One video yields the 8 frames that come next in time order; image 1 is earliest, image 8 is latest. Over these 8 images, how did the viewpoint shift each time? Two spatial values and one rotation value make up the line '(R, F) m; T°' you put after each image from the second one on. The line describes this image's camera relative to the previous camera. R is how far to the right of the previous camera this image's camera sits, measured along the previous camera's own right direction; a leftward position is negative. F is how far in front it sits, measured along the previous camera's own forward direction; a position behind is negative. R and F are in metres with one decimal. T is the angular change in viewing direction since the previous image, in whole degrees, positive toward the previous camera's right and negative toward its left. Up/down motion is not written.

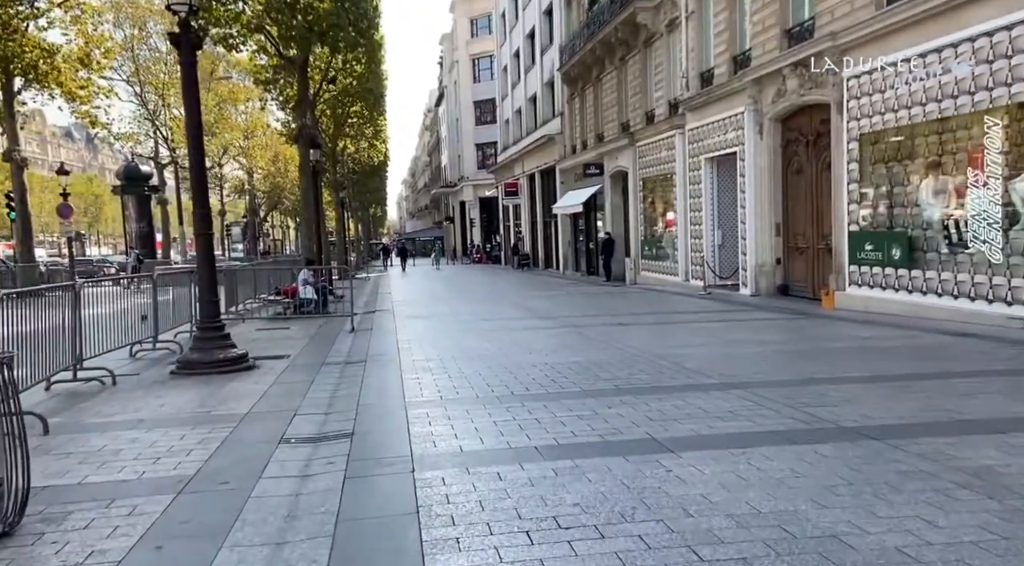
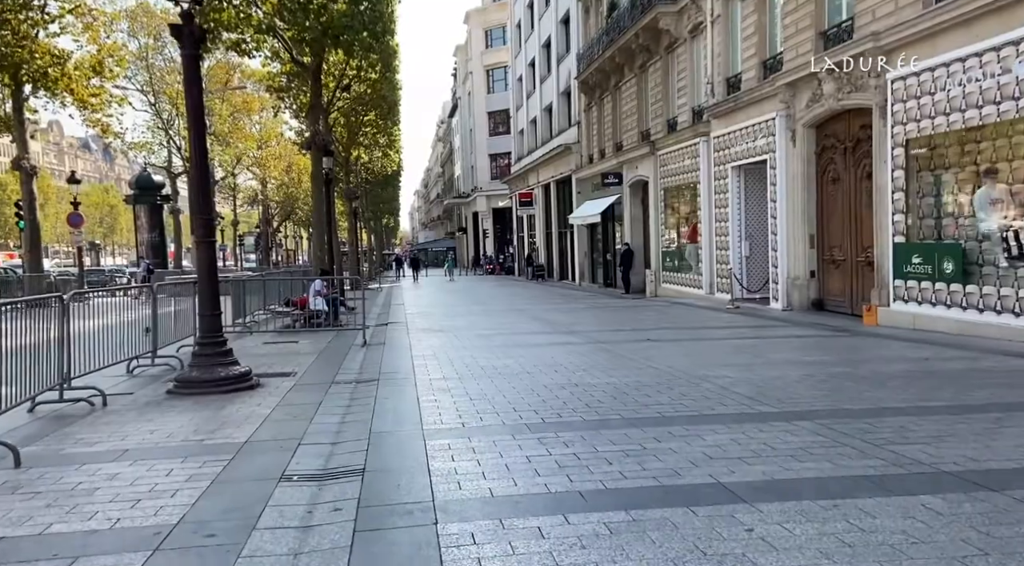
(-0.2, +0.9) m; -1°
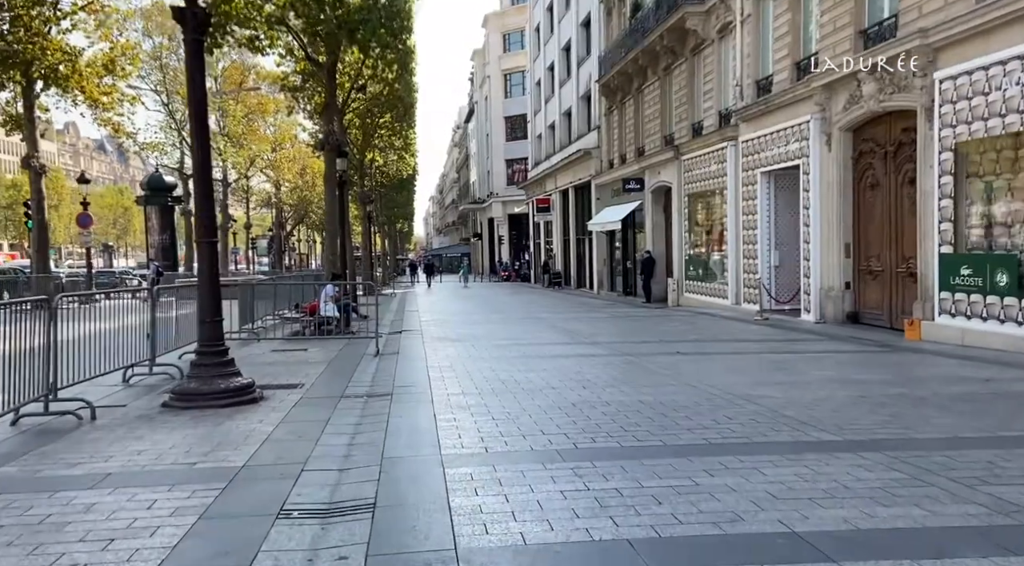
(-0.1, +0.7) m; -1°
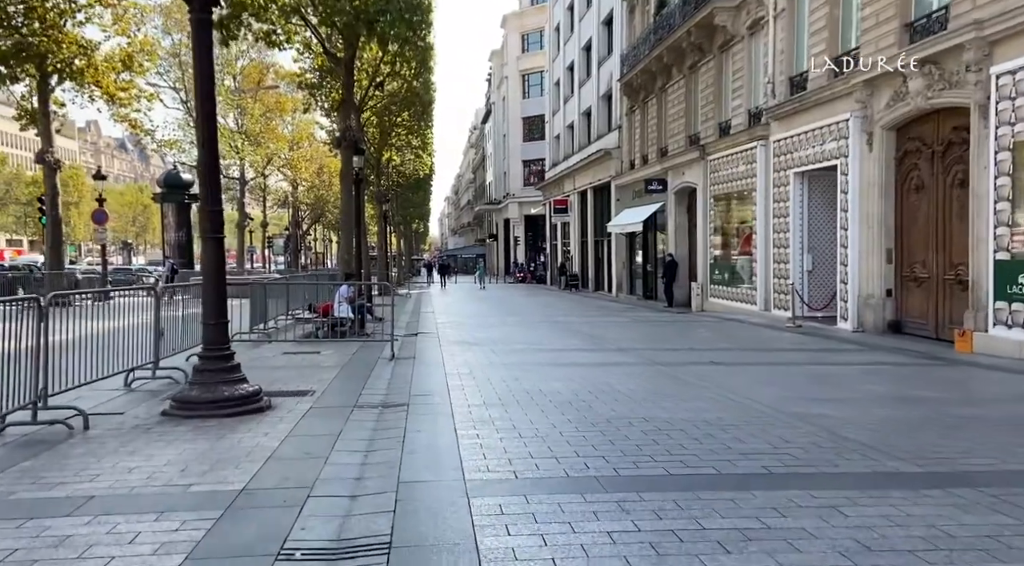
(-0.1, +0.7) m; -1°
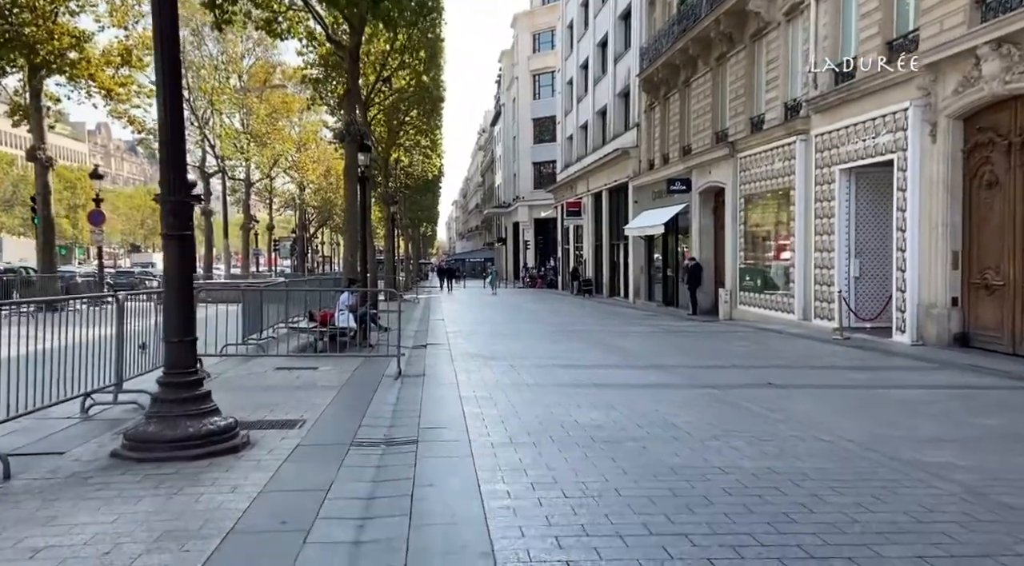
(-0.2, +1.6) m; 0°
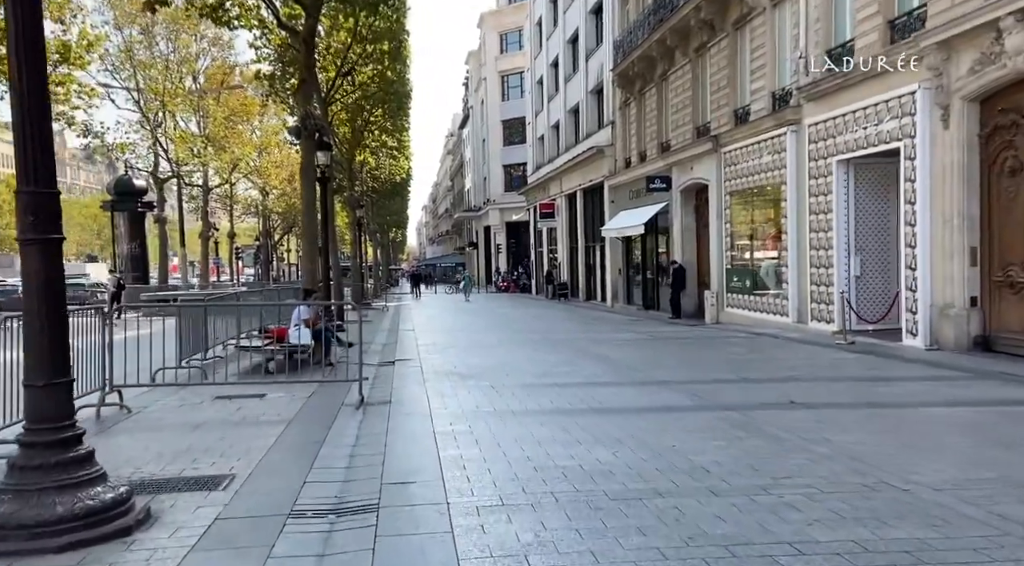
(-0.1, +1.5) m; +2°
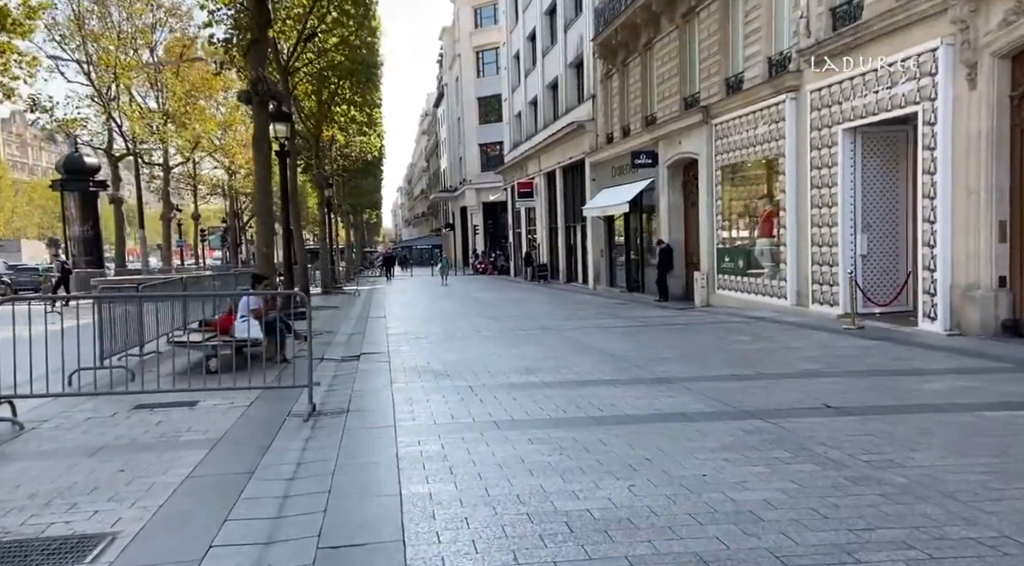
(0.0, +1.5) m; +1°
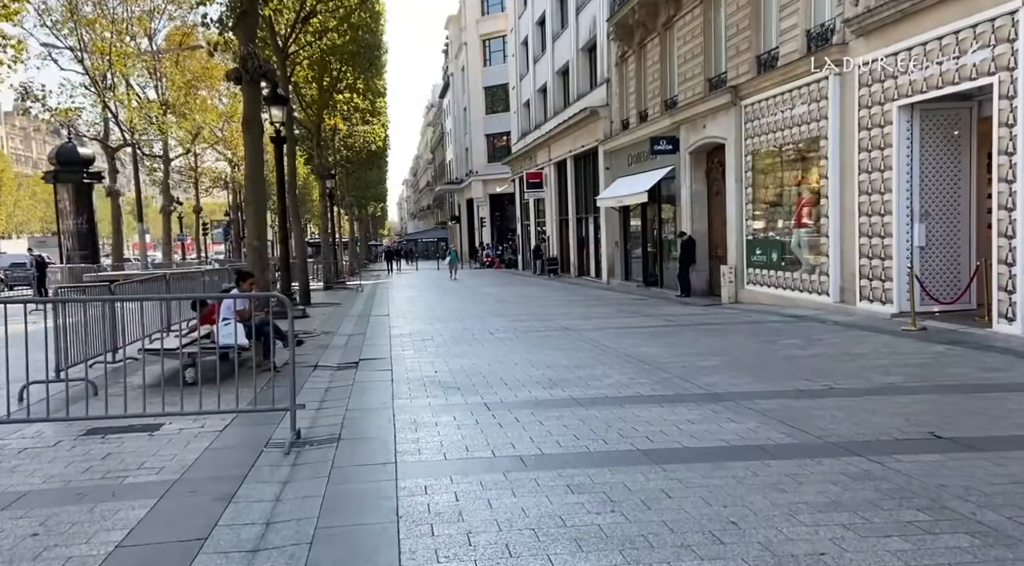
(-0.2, +1.5) m; 0°
